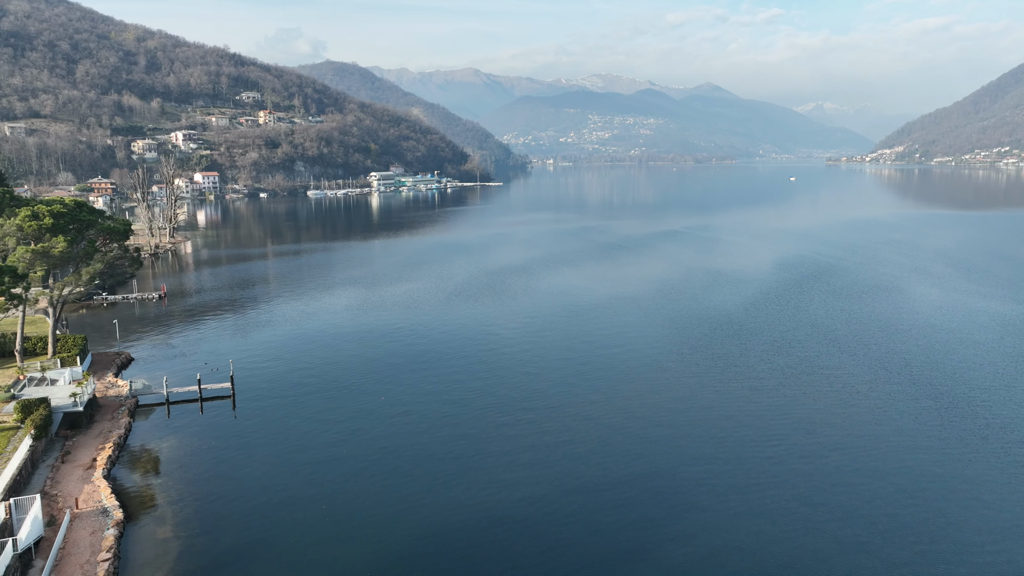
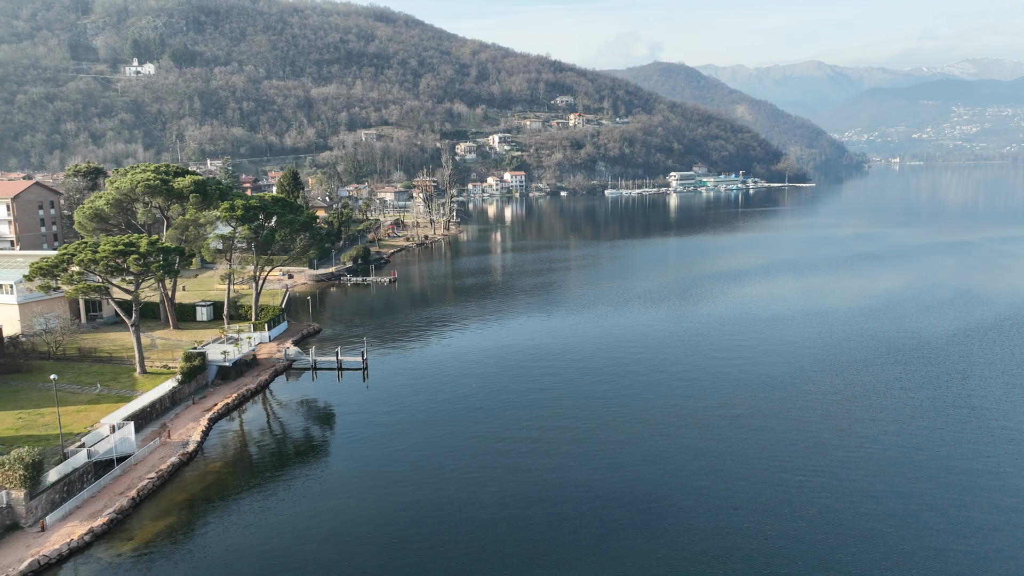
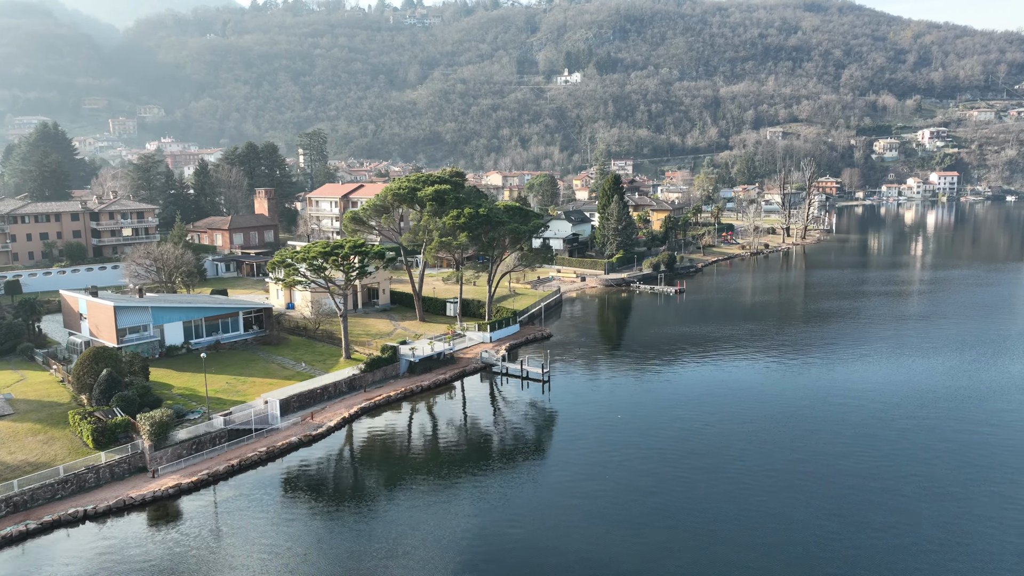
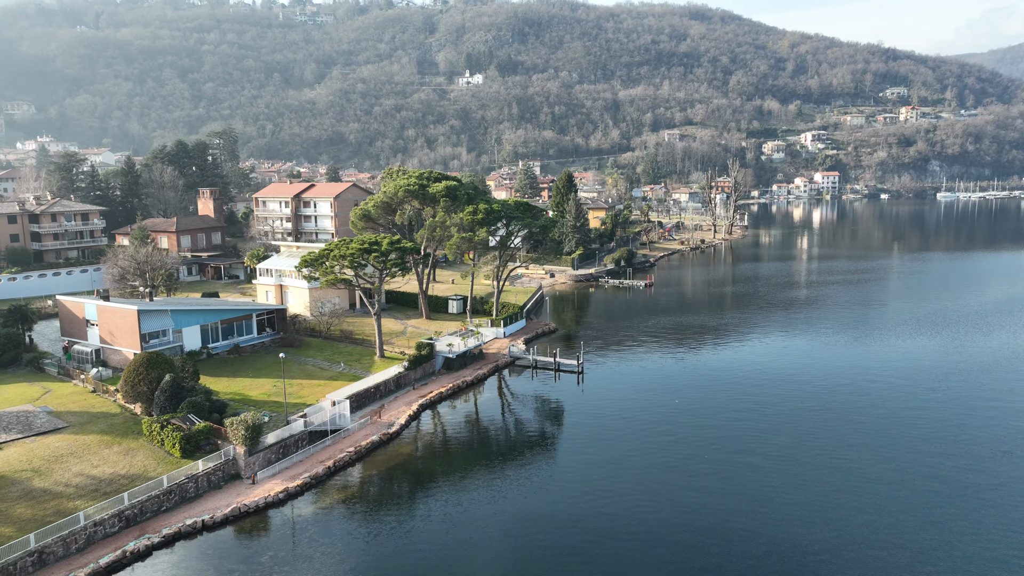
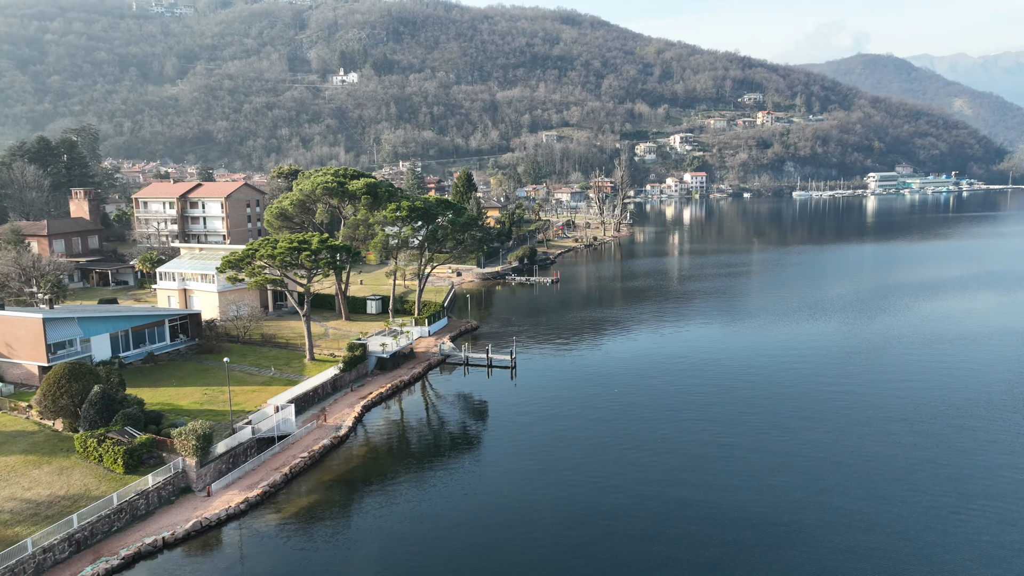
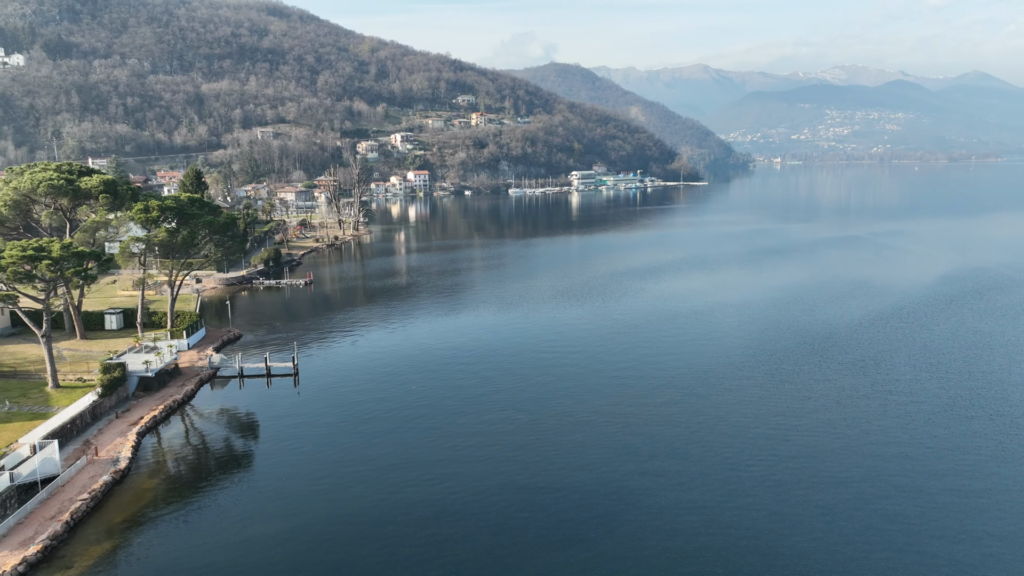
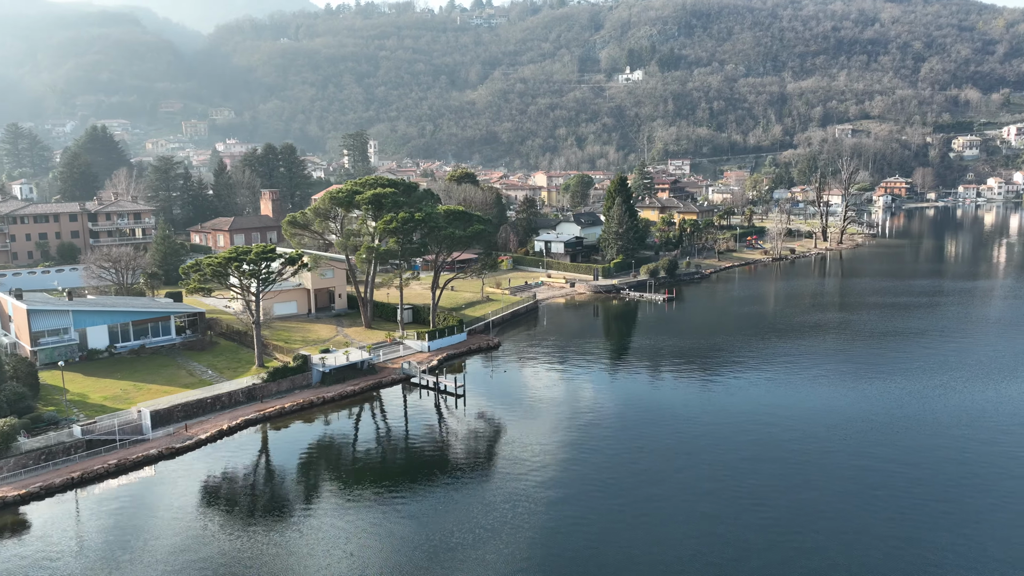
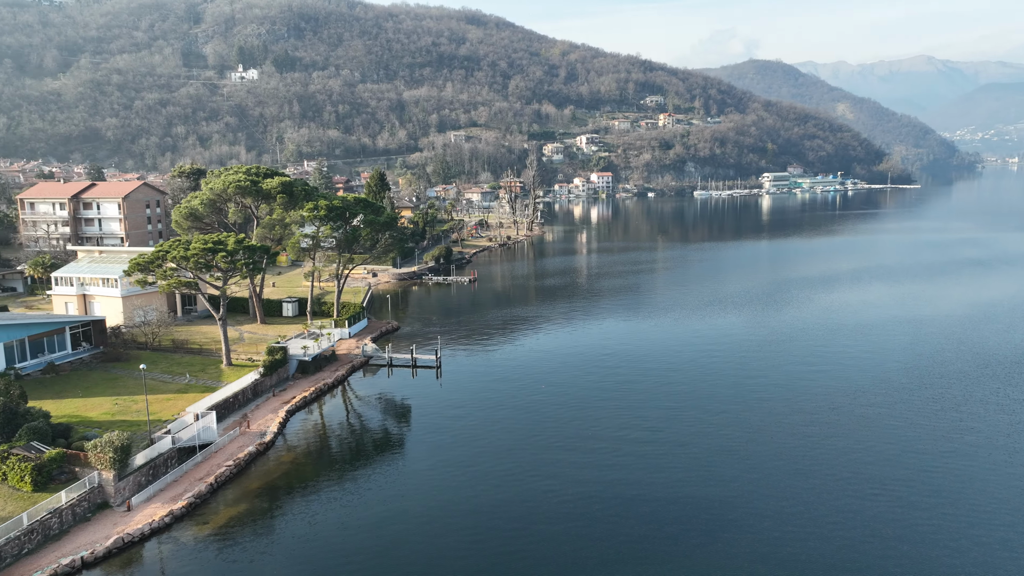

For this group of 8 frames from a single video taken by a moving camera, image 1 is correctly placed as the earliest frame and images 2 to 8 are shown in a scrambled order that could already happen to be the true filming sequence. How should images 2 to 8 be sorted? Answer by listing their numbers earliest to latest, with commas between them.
6, 2, 8, 5, 4, 3, 7
